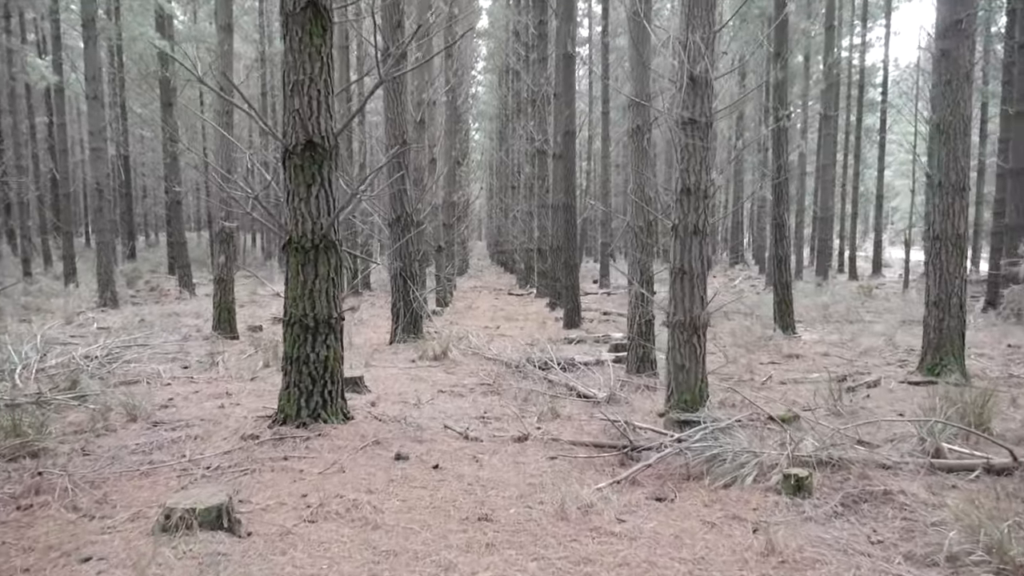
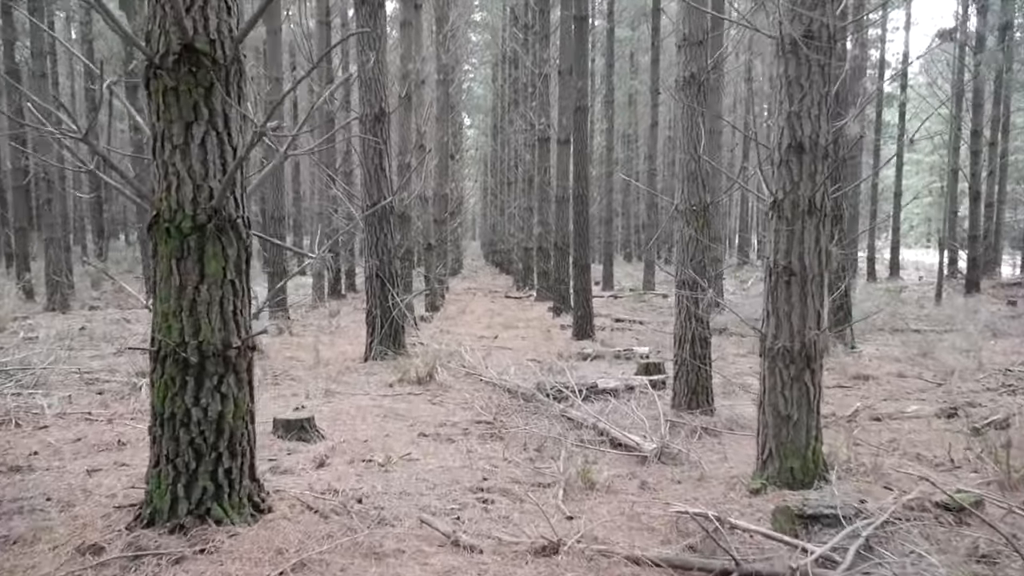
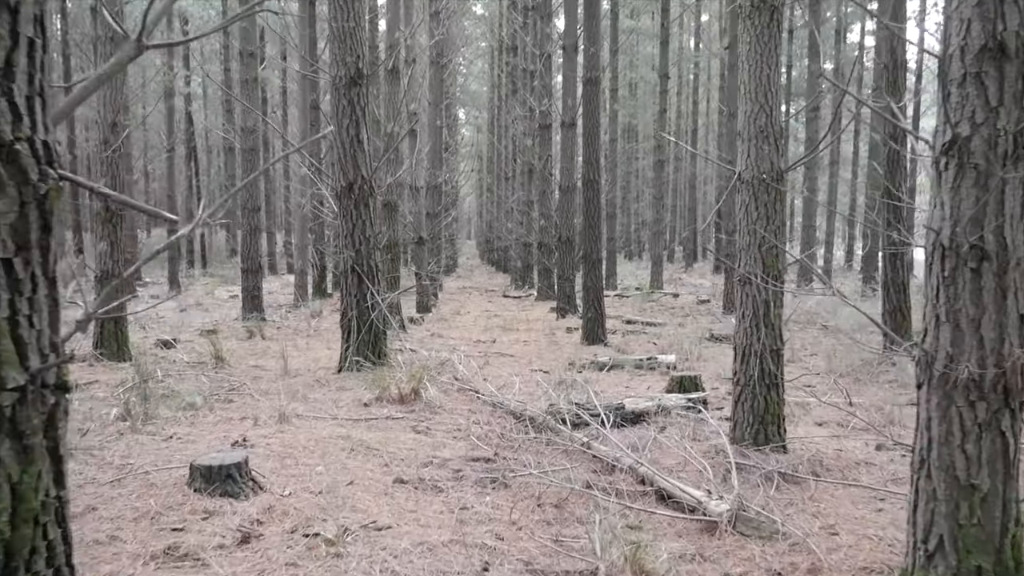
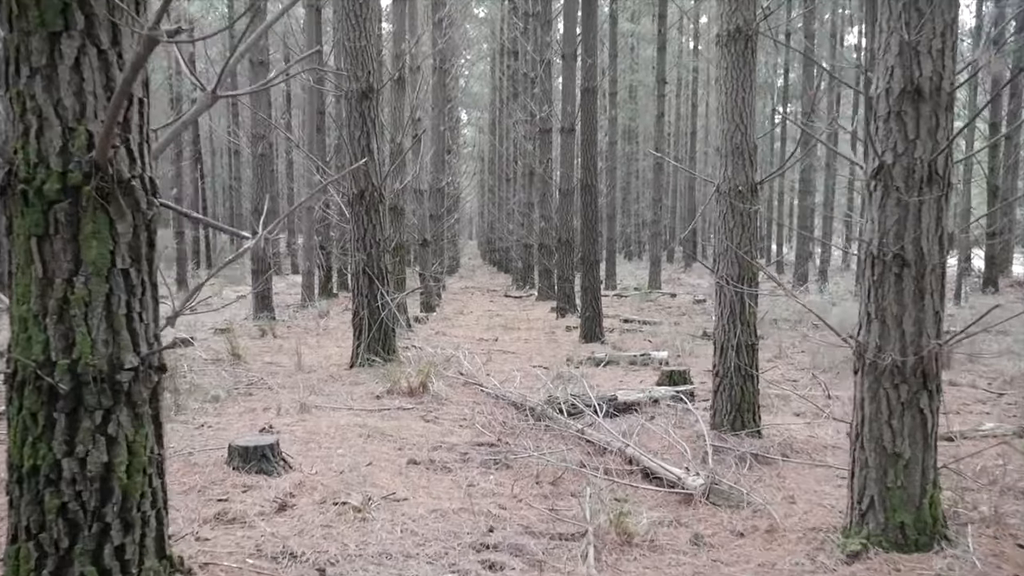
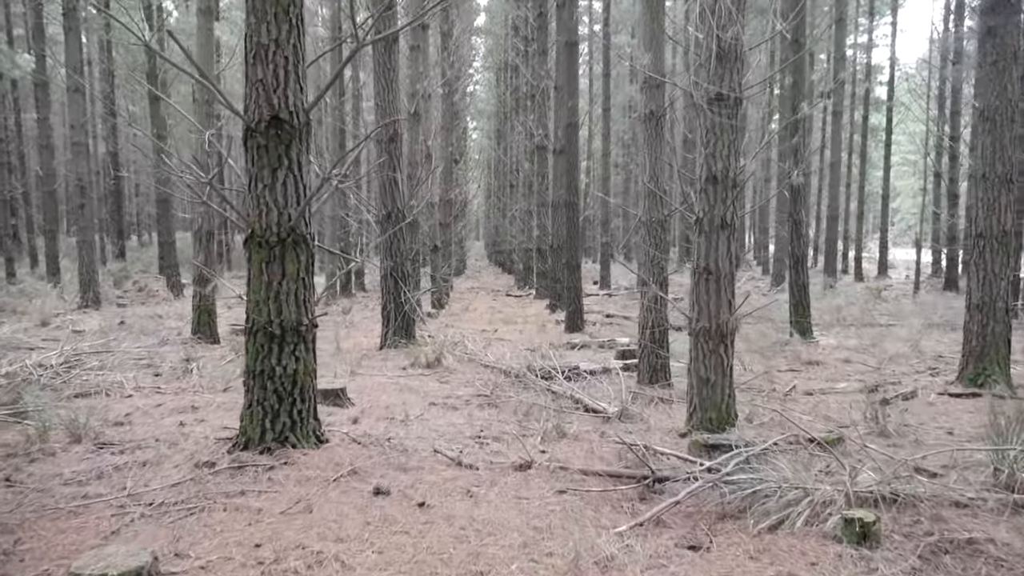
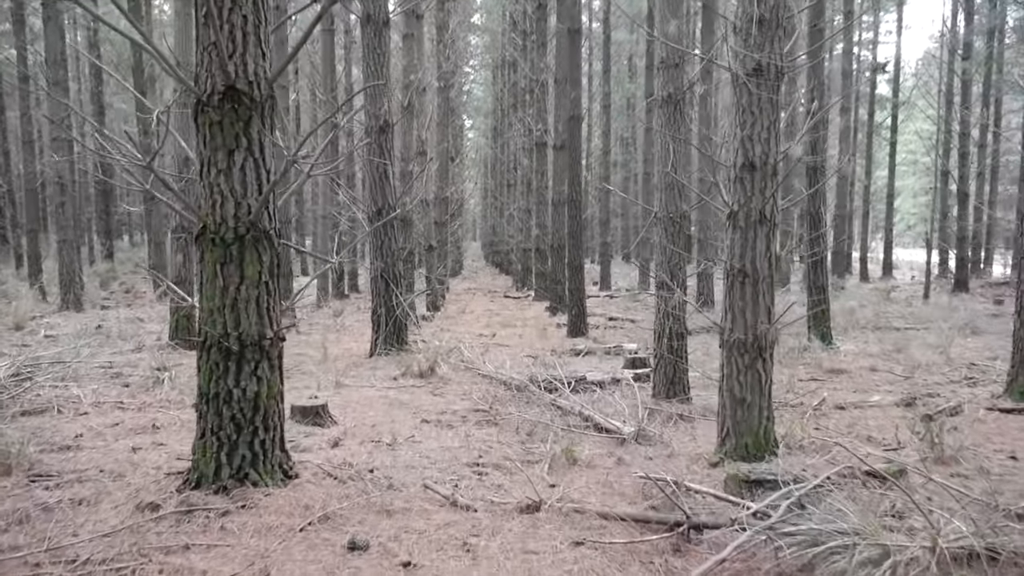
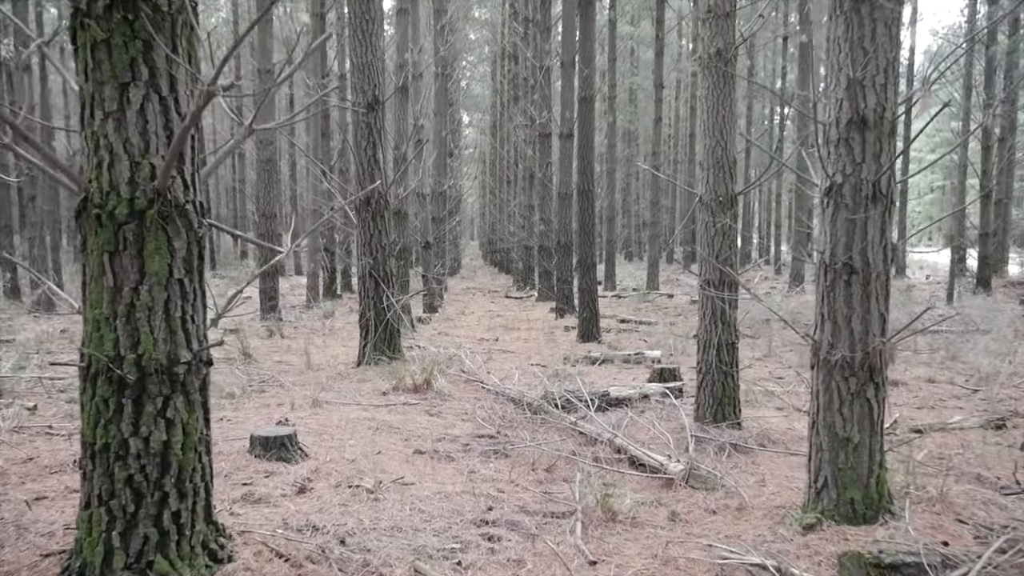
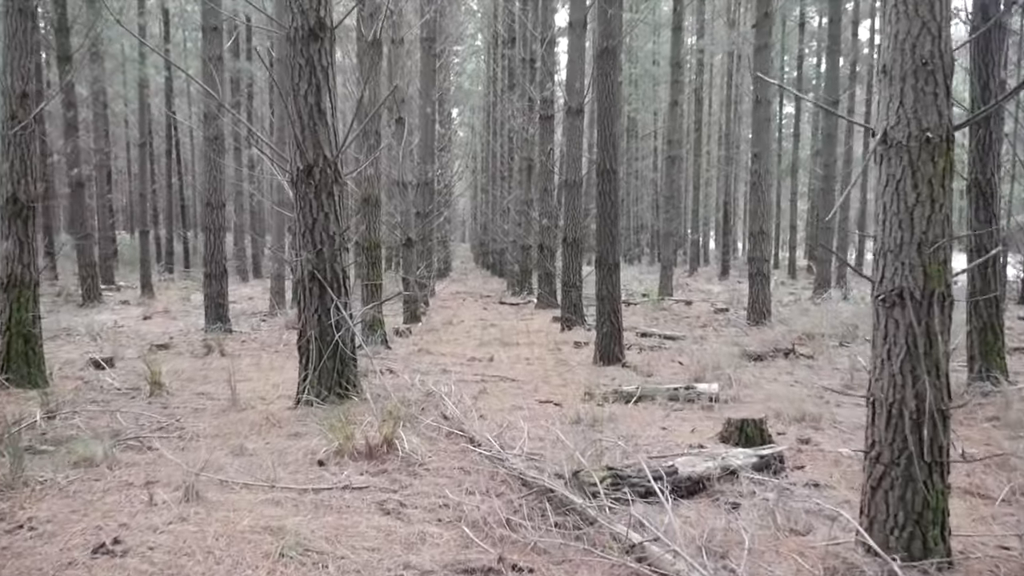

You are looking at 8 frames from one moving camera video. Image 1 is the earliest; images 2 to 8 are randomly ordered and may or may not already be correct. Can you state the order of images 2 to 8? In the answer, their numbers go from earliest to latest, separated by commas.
5, 6, 2, 7, 4, 3, 8
